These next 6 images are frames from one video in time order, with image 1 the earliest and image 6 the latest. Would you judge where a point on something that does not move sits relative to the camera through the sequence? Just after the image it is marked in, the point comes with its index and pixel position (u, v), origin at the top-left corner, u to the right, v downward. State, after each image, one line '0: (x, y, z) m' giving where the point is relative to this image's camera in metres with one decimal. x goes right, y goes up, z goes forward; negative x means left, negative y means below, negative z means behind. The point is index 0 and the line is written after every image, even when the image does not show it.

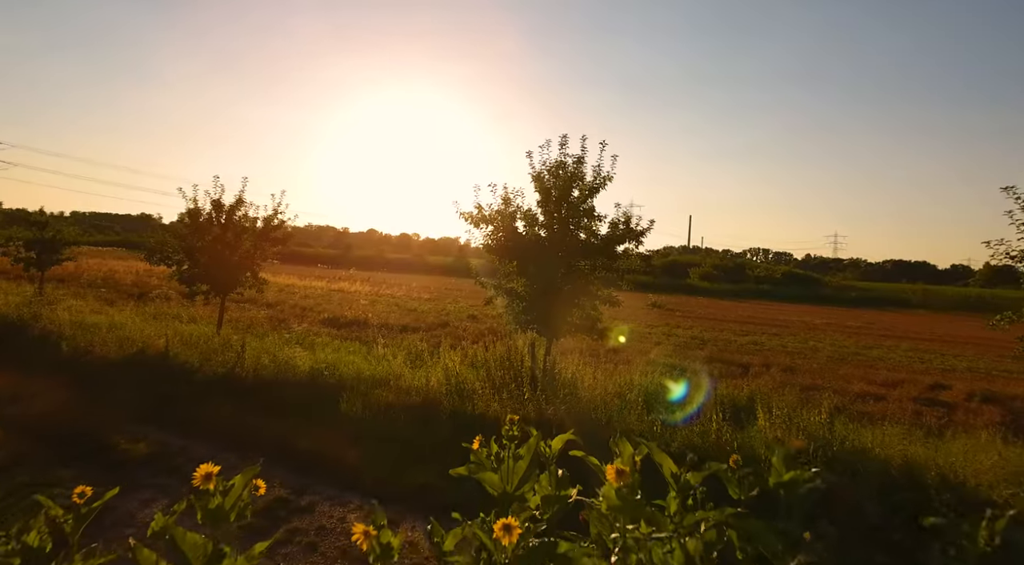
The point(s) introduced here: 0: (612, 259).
0: (+1.8, +0.4, +12.0) m
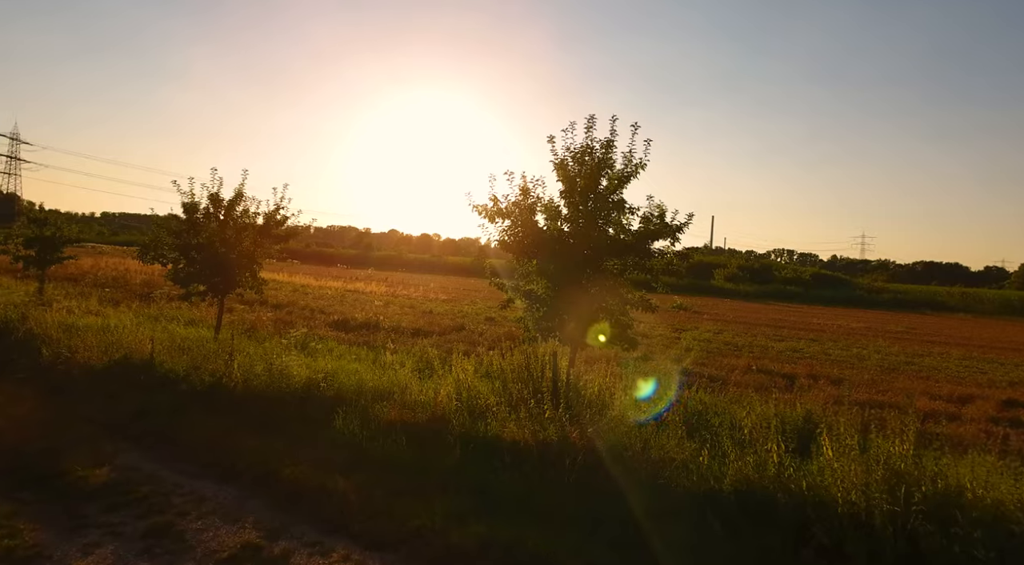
0: (+2.1, +0.4, +10.6) m
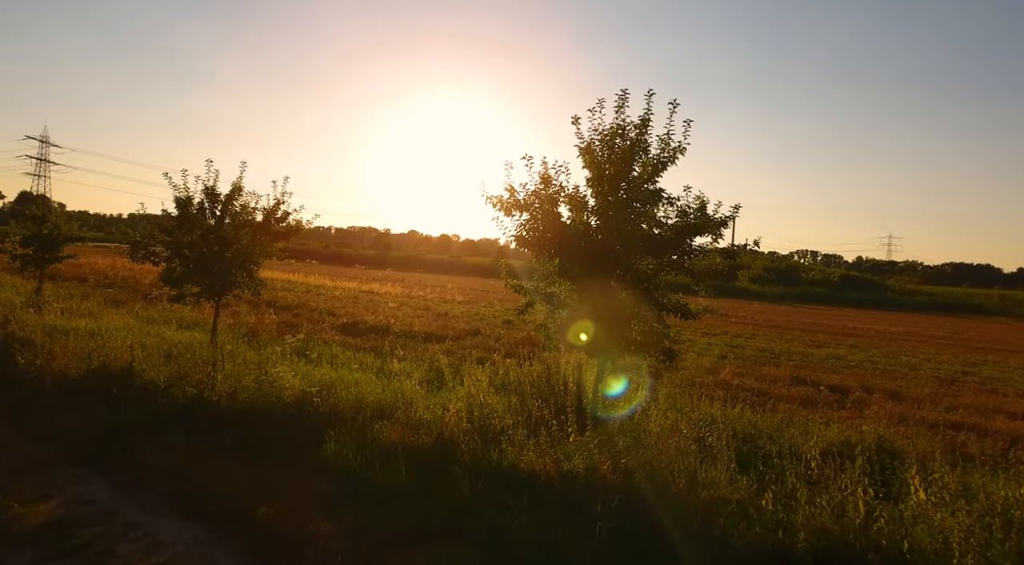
0: (+2.4, +0.4, +9.2) m
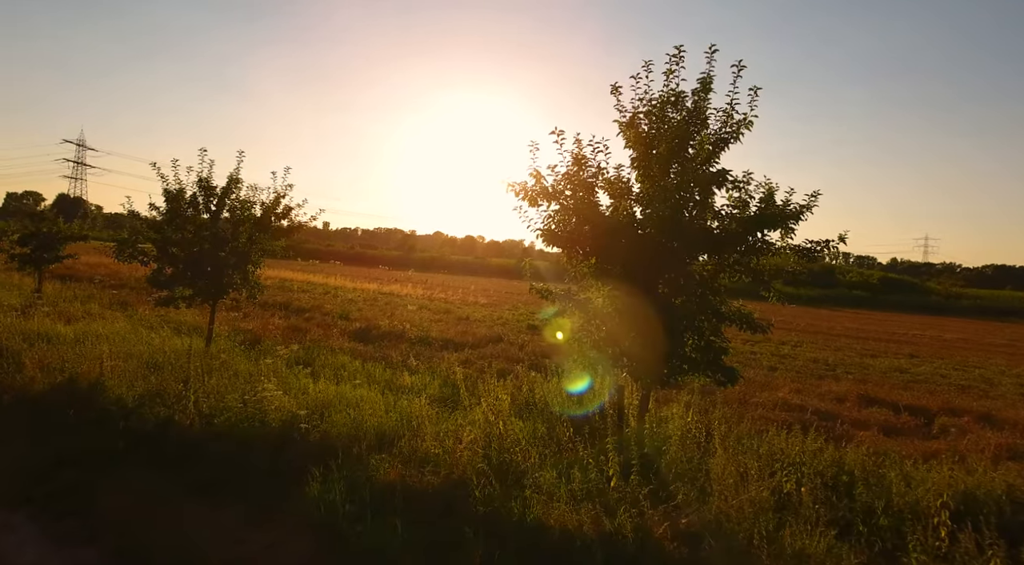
0: (+2.7, +0.3, +7.5) m
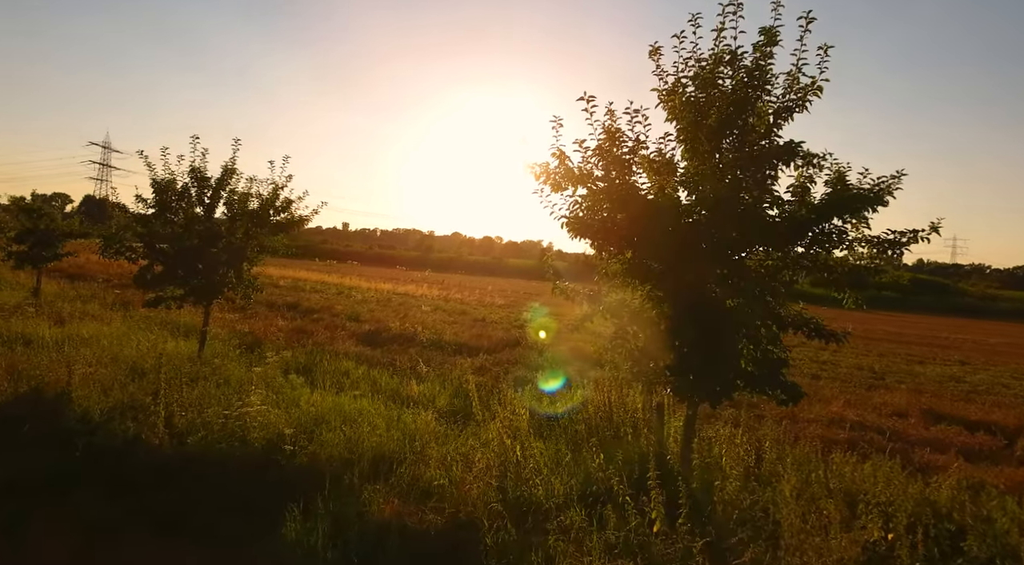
0: (+2.9, +0.4, +6.2) m
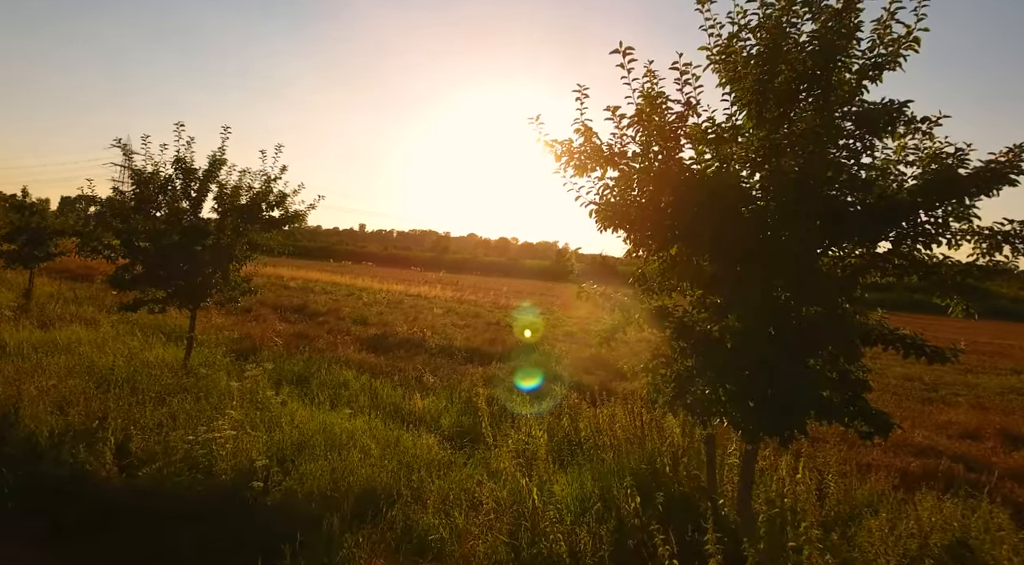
0: (+3.0, +0.3, +5.0) m
